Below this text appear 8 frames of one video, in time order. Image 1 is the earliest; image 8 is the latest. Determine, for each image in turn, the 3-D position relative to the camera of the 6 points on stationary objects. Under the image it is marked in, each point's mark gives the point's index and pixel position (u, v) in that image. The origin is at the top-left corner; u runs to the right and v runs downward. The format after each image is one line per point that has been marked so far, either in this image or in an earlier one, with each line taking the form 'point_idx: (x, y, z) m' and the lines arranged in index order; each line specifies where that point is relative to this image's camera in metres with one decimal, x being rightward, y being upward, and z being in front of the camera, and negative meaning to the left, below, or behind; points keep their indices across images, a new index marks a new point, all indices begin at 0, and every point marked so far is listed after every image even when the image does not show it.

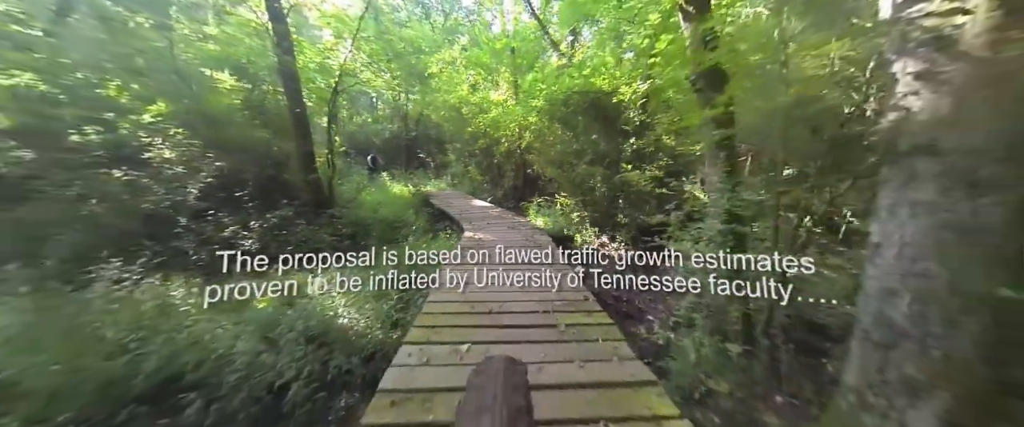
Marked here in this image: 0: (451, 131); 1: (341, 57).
0: (-2.0, +2.7, +9.3) m
1: (-2.9, +2.7, +5.0) m
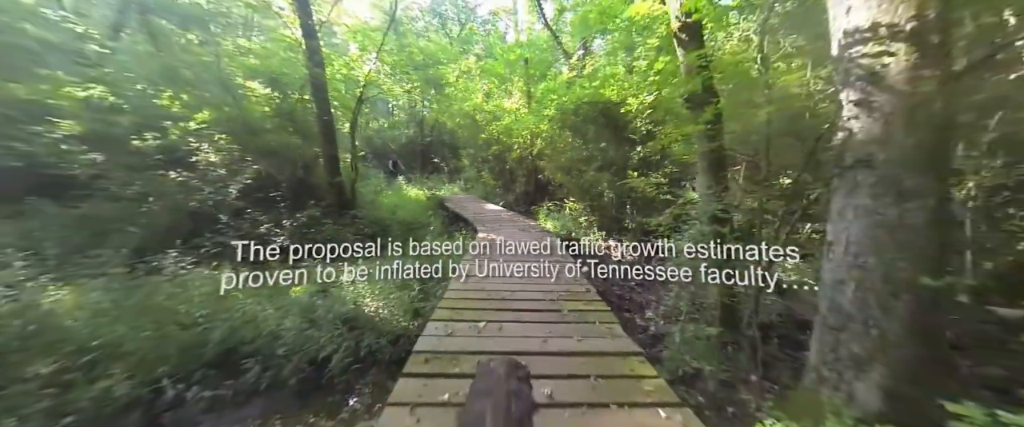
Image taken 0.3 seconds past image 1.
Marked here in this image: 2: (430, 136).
0: (-1.6, +2.5, +9.6) m
1: (-2.7, +2.7, +5.4) m
2: (-3.0, +2.9, +10.6) m
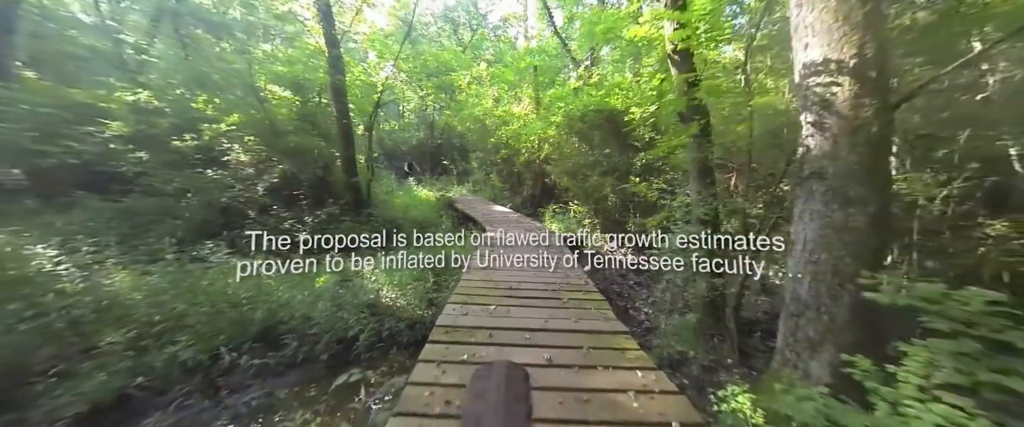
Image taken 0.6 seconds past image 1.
0: (-1.3, +2.5, +9.9) m
1: (-2.5, +2.7, +5.7) m
2: (-2.7, +2.9, +10.9) m
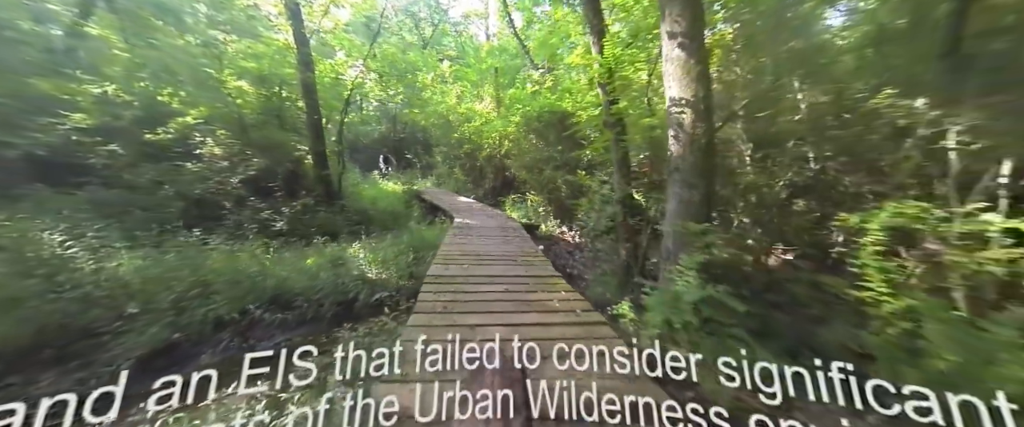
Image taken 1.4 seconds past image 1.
0: (-2.6, +2.8, +10.2) m
1: (-3.3, +2.9, +5.8) m
2: (-4.2, +3.1, +11.0) m
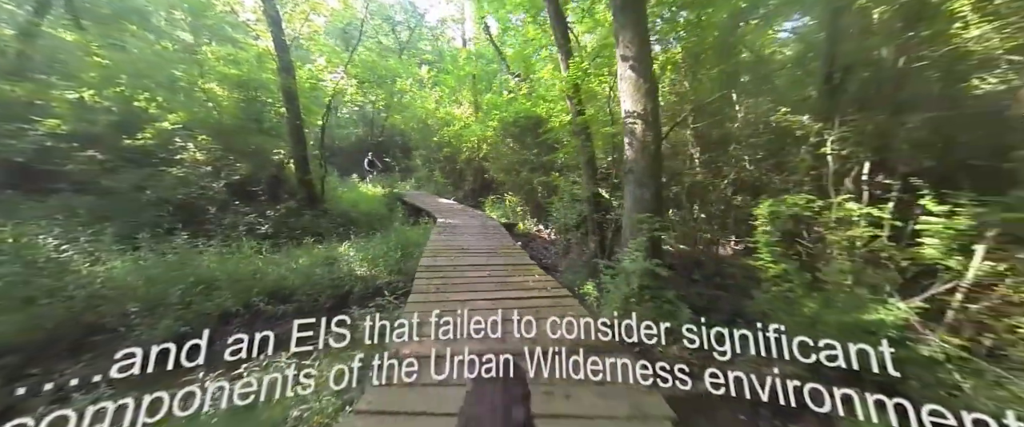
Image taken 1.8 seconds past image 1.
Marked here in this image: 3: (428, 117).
0: (-3.4, +2.7, +10.3) m
1: (-3.7, +2.8, +5.9) m
2: (-5.0, +3.0, +11.0) m
3: (-2.7, +3.2, +9.4) m
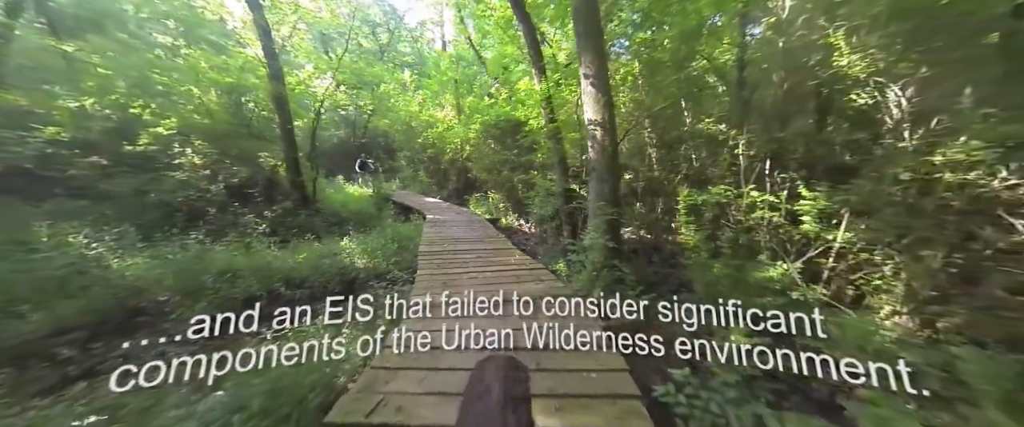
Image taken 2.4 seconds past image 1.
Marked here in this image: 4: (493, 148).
0: (-4.1, +2.7, +10.5) m
1: (-4.2, +2.8, +6.1) m
2: (-5.7, +3.0, +11.1) m
3: (-3.4, +3.2, +9.6) m
4: (-0.4, +1.6, +7.1) m
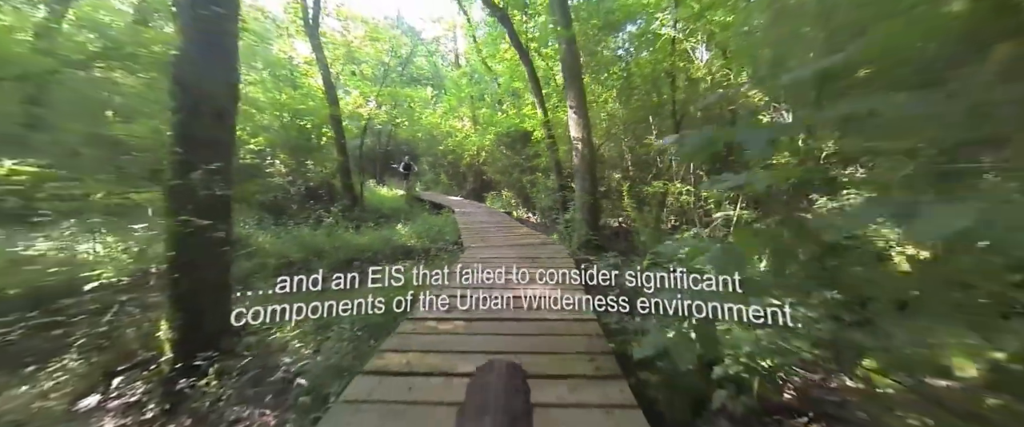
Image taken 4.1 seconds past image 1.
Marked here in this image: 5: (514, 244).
0: (-3.8, +2.8, +11.9) m
1: (-4.0, +2.9, +7.5) m
2: (-5.4, +3.0, +12.5) m
3: (-3.1, +3.3, +11.0) m
4: (-0.2, +1.7, +8.3) m
5: (-0.1, -0.3, +4.5) m
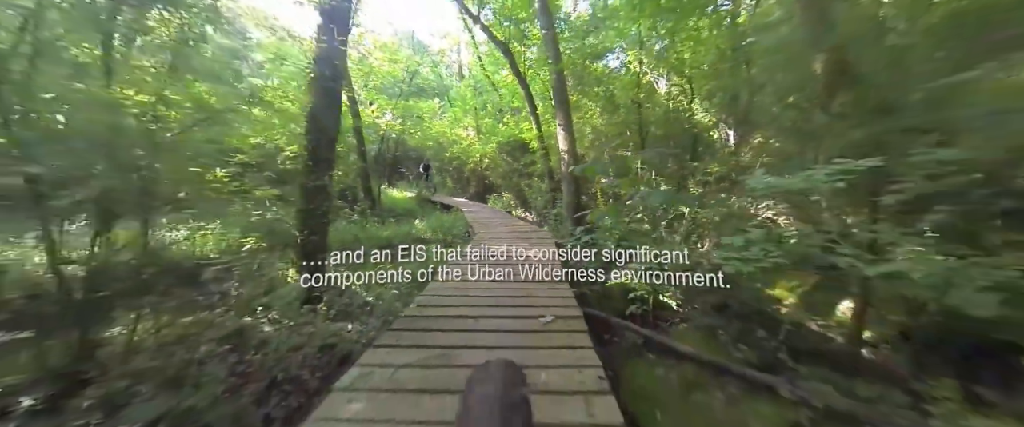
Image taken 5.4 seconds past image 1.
0: (-3.8, +2.7, +12.8) m
1: (-4.0, +2.9, +8.5) m
2: (-5.4, +3.0, +13.5) m
3: (-3.1, +3.2, +12.0) m
4: (-0.2, +1.7, +9.3) m
5: (-0.1, -0.3, +5.4) m
